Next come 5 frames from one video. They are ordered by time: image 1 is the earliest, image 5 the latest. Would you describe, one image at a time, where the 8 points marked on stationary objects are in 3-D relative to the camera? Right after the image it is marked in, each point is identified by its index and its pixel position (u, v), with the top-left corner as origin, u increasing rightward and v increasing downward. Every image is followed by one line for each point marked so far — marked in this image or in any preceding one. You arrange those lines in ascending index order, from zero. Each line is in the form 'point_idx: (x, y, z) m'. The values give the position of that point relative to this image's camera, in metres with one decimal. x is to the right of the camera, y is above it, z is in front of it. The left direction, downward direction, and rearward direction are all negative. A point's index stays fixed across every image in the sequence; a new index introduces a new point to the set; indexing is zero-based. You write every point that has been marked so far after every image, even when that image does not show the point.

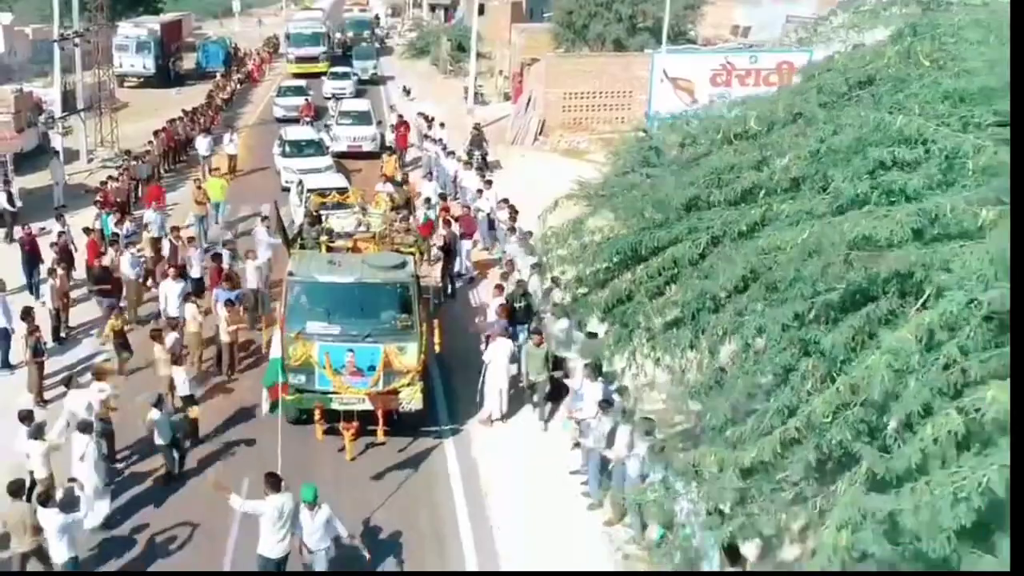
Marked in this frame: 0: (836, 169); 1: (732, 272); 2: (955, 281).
0: (+2.2, +0.9, +6.7) m
1: (+1.6, 0.0, +6.5) m
2: (+2.3, +0.1, +5.3) m
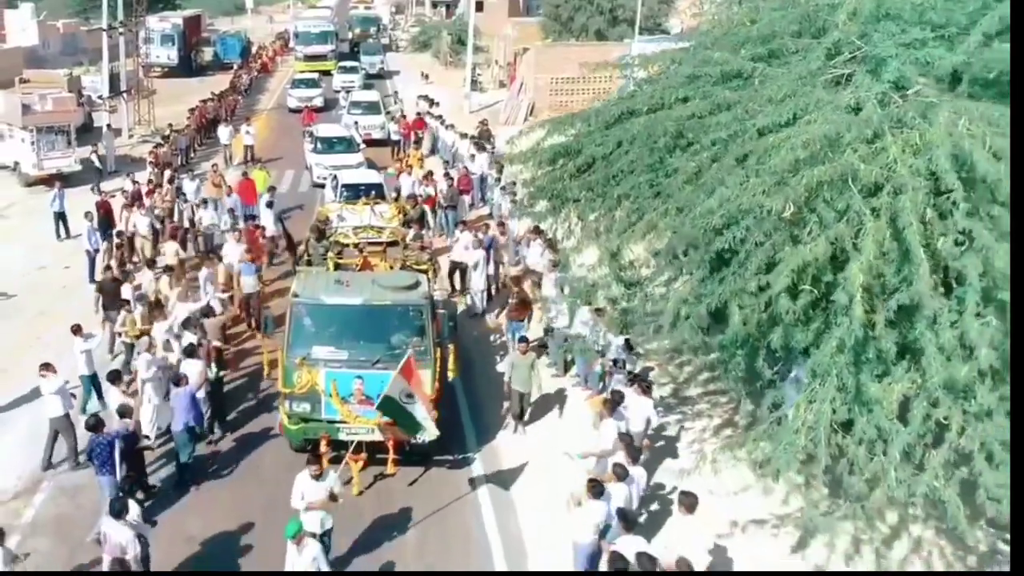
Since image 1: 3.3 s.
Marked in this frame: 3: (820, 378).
0: (+1.9, +2.3, +10.6) m
1: (+1.2, +1.4, +10.3) m
2: (+2.0, +1.4, +9.1) m
3: (+2.6, -0.8, +8.1) m
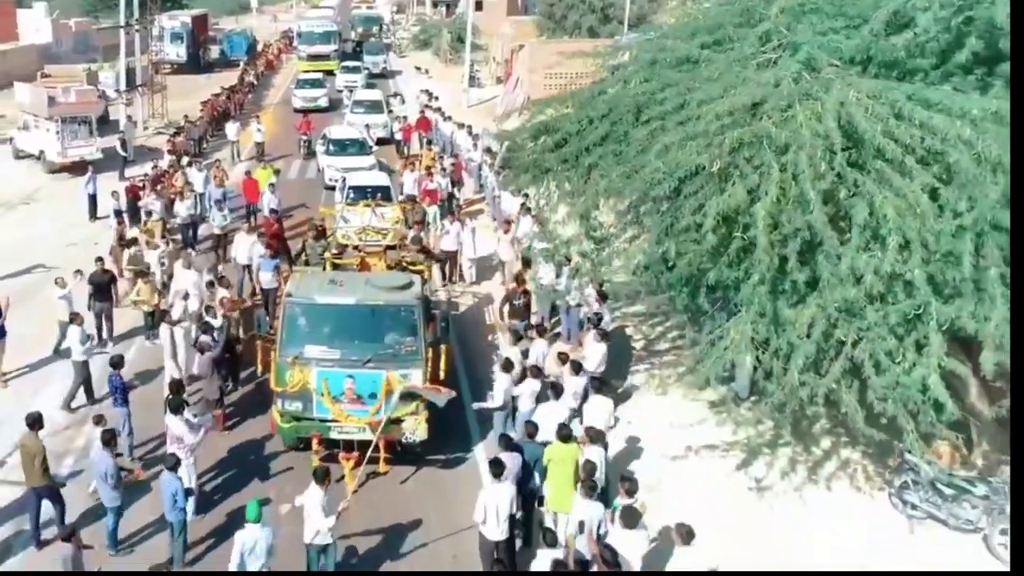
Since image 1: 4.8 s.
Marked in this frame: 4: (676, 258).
0: (+1.7, +2.8, +12.3) m
1: (+1.0, +2.0, +12.1) m
2: (+1.8, +2.0, +10.9) m
3: (+2.4, -0.2, +9.8) m
4: (+1.8, +0.4, +10.2) m
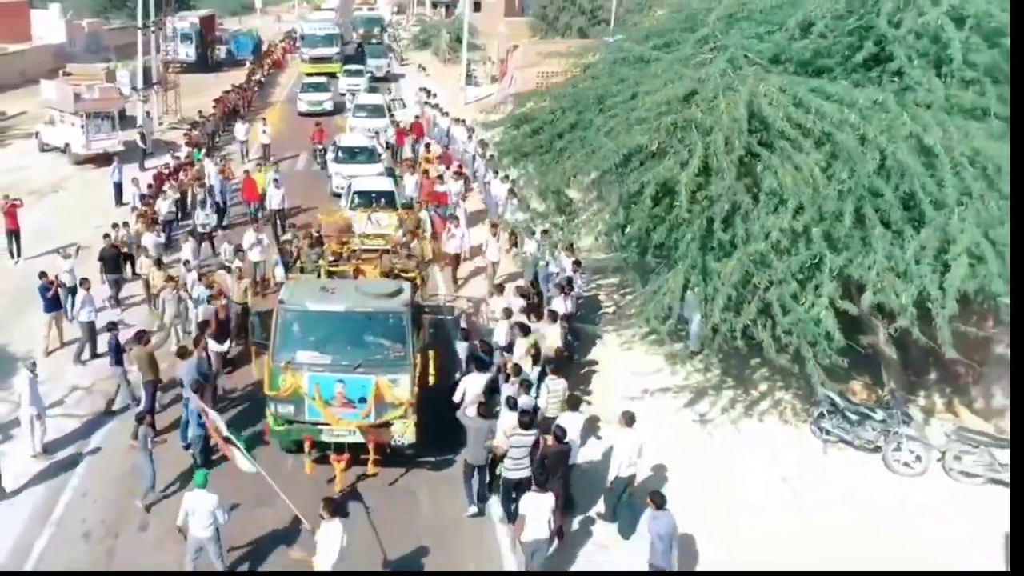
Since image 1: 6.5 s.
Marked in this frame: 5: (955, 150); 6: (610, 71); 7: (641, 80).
0: (+1.4, +3.4, +14.5) m
1: (+0.8, +2.5, +14.3) m
2: (+1.5, +2.5, +13.1) m
3: (+2.1, +0.3, +12.0) m
4: (+1.5, +0.9, +12.4) m
5: (+4.8, +1.5, +10.3) m
6: (+1.5, +3.2, +14.1) m
7: (+1.8, +2.8, +13.1) m
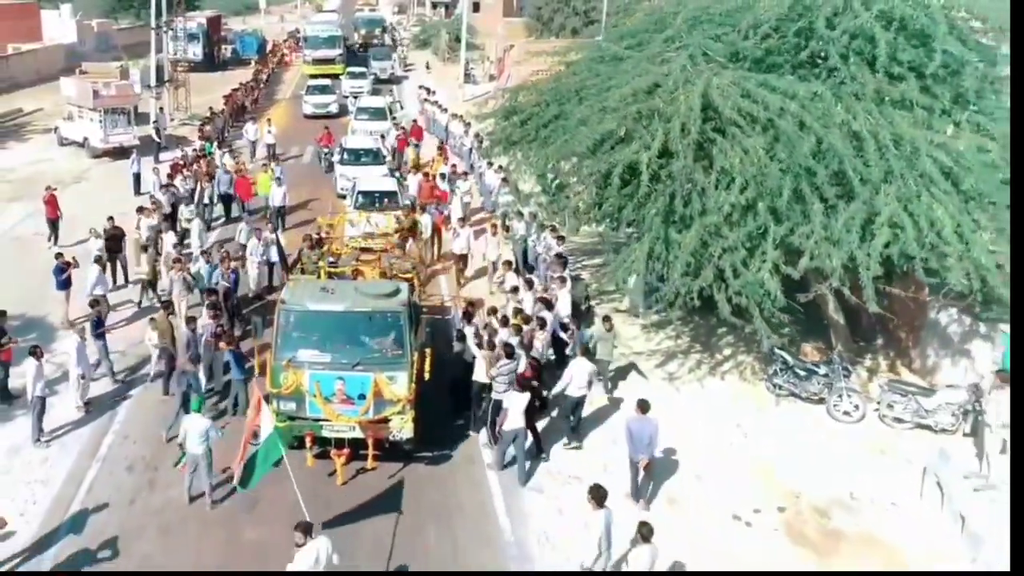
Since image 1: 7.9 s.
0: (+1.3, +3.8, +16.2) m
1: (+0.6, +3.0, +16.0) m
2: (+1.3, +3.0, +14.8) m
3: (+1.9, +0.8, +13.7) m
4: (+1.3, +1.3, +14.1) m
5: (+4.6, +1.9, +12.0) m
6: (+1.3, +3.6, +15.9) m
7: (+1.6, +3.3, +14.8) m
